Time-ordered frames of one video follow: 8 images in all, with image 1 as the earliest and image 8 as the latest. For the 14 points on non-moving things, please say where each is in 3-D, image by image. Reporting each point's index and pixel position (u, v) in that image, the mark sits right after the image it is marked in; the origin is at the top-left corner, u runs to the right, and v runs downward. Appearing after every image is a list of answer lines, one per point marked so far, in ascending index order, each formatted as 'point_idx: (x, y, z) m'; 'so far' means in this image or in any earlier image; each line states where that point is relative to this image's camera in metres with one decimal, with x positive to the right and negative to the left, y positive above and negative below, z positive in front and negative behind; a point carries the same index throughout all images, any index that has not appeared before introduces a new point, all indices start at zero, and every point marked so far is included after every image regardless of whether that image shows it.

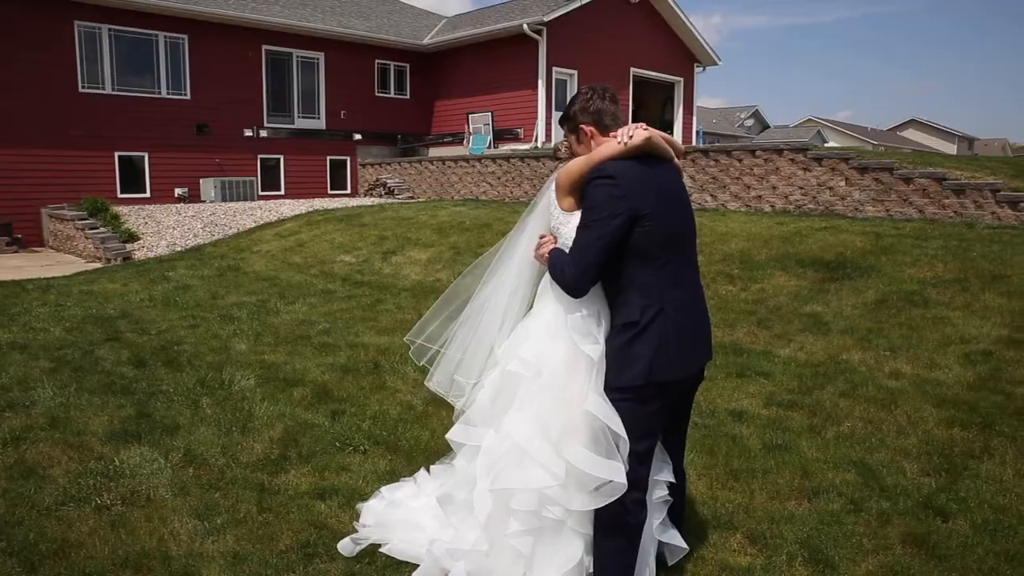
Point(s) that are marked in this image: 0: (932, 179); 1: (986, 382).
0: (+6.3, +1.6, +11.2) m
1: (+3.5, -0.7, +5.5) m
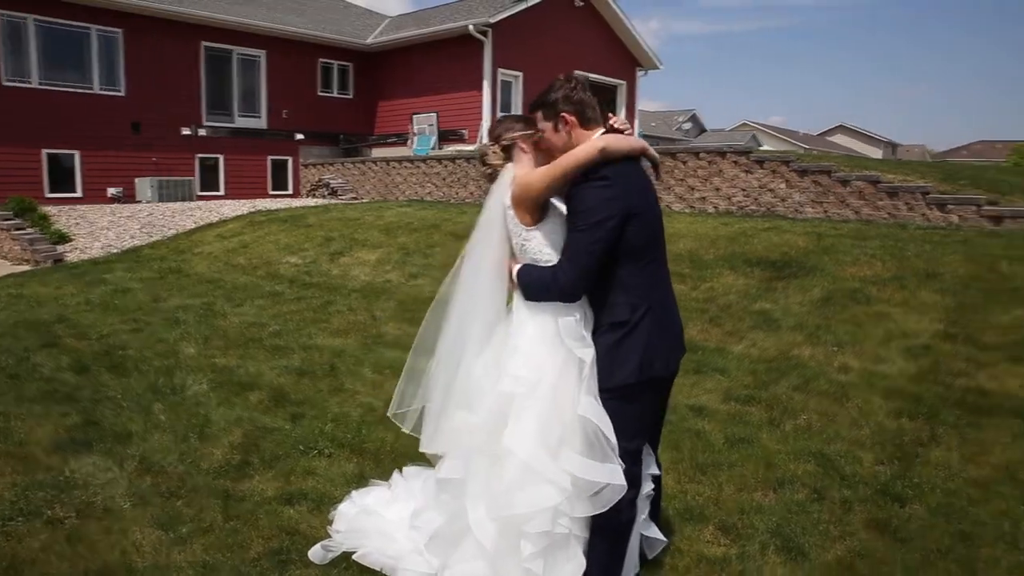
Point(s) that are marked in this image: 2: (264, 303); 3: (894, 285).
0: (+5.5, +1.7, +11.7) m
1: (+3.2, -0.7, +5.8) m
2: (-3.0, -0.2, +9.1) m
3: (+4.0, 0.0, +7.8) m
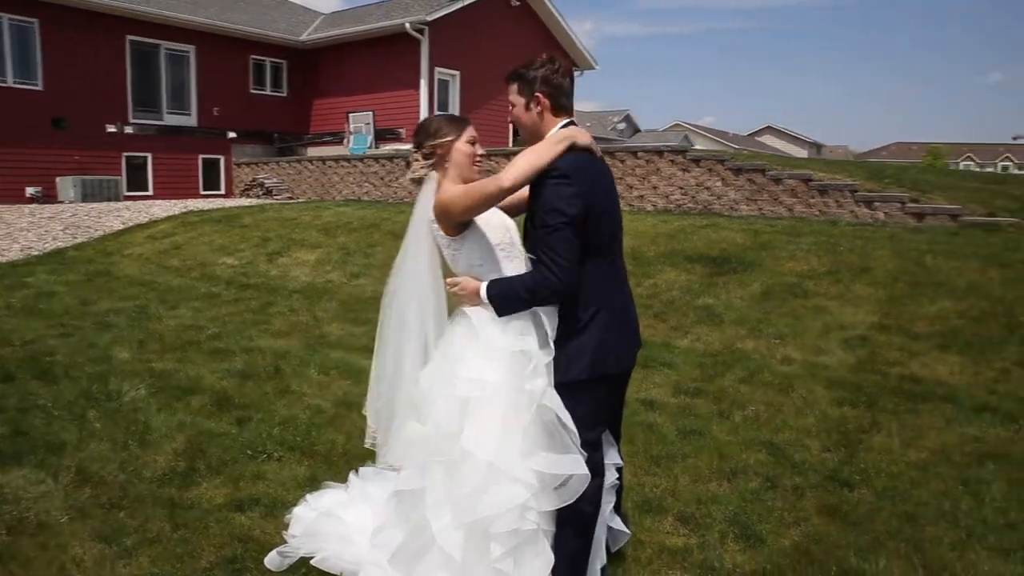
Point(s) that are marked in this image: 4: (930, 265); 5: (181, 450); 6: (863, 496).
0: (+4.6, +1.8, +12.1) m
1: (+2.8, -0.6, +6.0) m
2: (-3.6, -0.2, +8.8) m
3: (+3.4, +0.1, +8.1) m
4: (+4.5, +0.2, +8.2) m
5: (-2.1, -1.0, +4.8) m
6: (+1.8, -1.1, +3.9) m
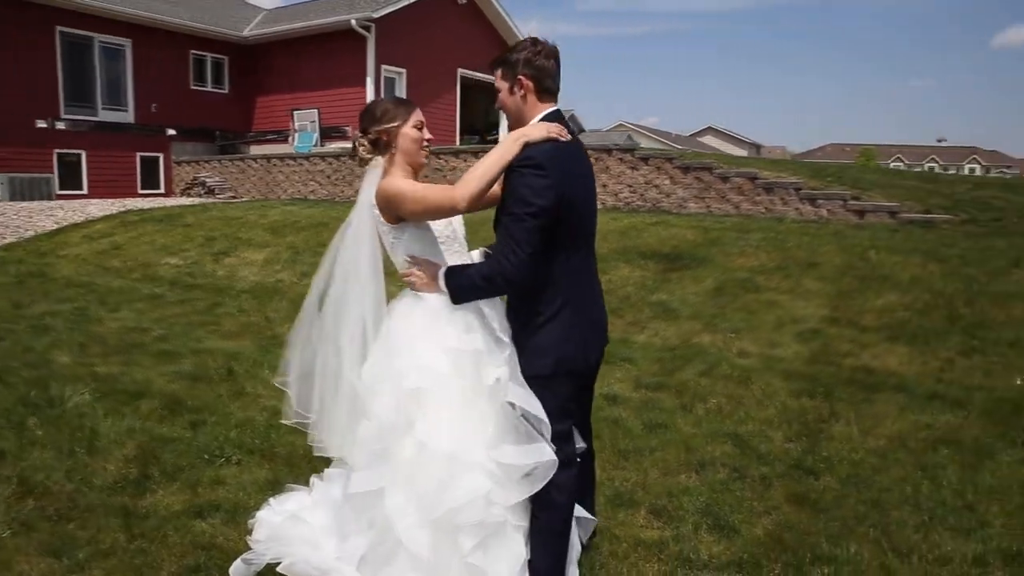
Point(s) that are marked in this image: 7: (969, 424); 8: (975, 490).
0: (+3.9, +1.8, +12.4) m
1: (+2.5, -0.6, +6.1) m
2: (-4.1, -0.2, +8.5) m
3: (+3.0, +0.2, +8.3) m
4: (+4.1, +0.3, +8.5) m
5: (-2.3, -1.0, +4.6) m
6: (+1.7, -1.0, +3.9) m
7: (+2.8, -0.8, +4.7) m
8: (+2.3, -1.0, +3.8) m
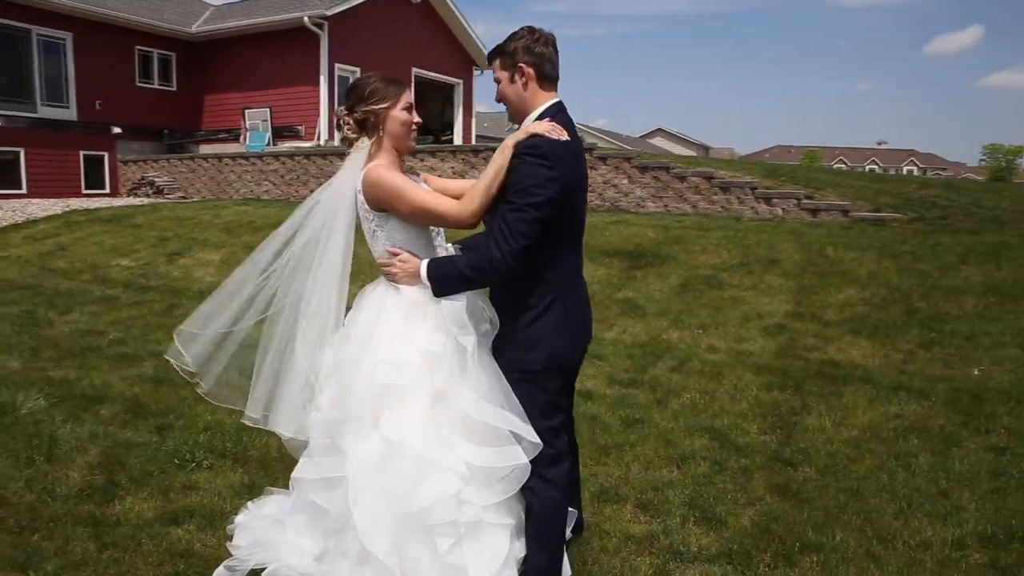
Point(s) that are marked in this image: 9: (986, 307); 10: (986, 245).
0: (+3.2, +1.9, +12.6) m
1: (+2.3, -0.5, +6.2) m
2: (-4.5, -0.2, +8.2) m
3: (+2.6, +0.2, +8.5) m
4: (+3.7, +0.4, +8.7) m
5: (-2.4, -1.0, +4.4) m
6: (+1.6, -1.0, +4.0) m
7: (+2.7, -0.8, +4.8) m
8: (+2.3, -1.0, +3.9) m
9: (+4.3, -0.2, +6.7) m
10: (+5.5, +0.5, +8.7) m
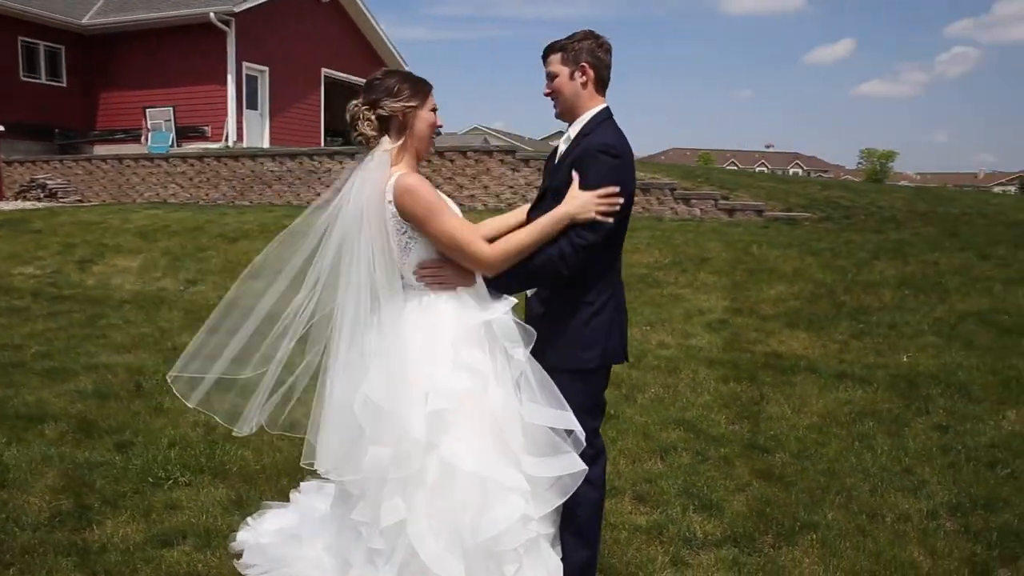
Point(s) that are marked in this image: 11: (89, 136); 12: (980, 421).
0: (+2.0, +1.9, +13.0) m
1: (+1.9, -0.5, +6.6) m
2: (-5.1, -0.3, +7.6) m
3: (+1.9, +0.2, +8.8) m
4: (+3.0, +0.4, +9.2) m
5: (-2.5, -1.1, +4.1) m
6: (+1.5, -1.0, +4.3) m
7: (+2.5, -0.8, +5.2) m
8: (+2.2, -0.9, +4.3) m
9: (+3.8, -0.1, +7.3) m
10: (+4.8, +0.6, +9.4) m
11: (-10.2, +3.7, +18.2) m
12: (+2.9, -0.8, +4.7) m
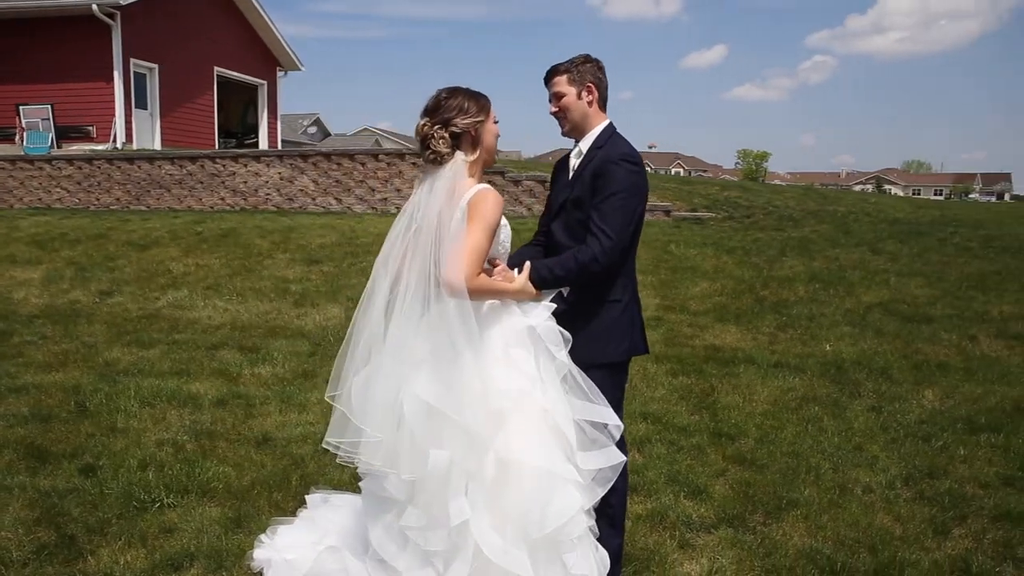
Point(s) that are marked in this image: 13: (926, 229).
0: (+0.5, +1.9, +13.3) m
1: (+1.5, -0.5, +7.0) m
2: (-5.6, -0.5, +6.9) m
3: (+1.1, +0.2, +9.2) m
4: (+2.1, +0.4, +9.7) m
5: (-2.5, -1.2, +3.9) m
6: (+1.5, -1.0, +4.6) m
7: (+2.3, -0.7, +5.7) m
8: (+2.1, -0.9, +4.7) m
9: (+3.2, 0.0, +8.0) m
10: (+3.8, +0.7, +10.2) m
11: (-12.4, +3.4, +16.6) m
12: (+2.8, -0.8, +5.3) m
13: (+5.8, +0.8, +10.5) m
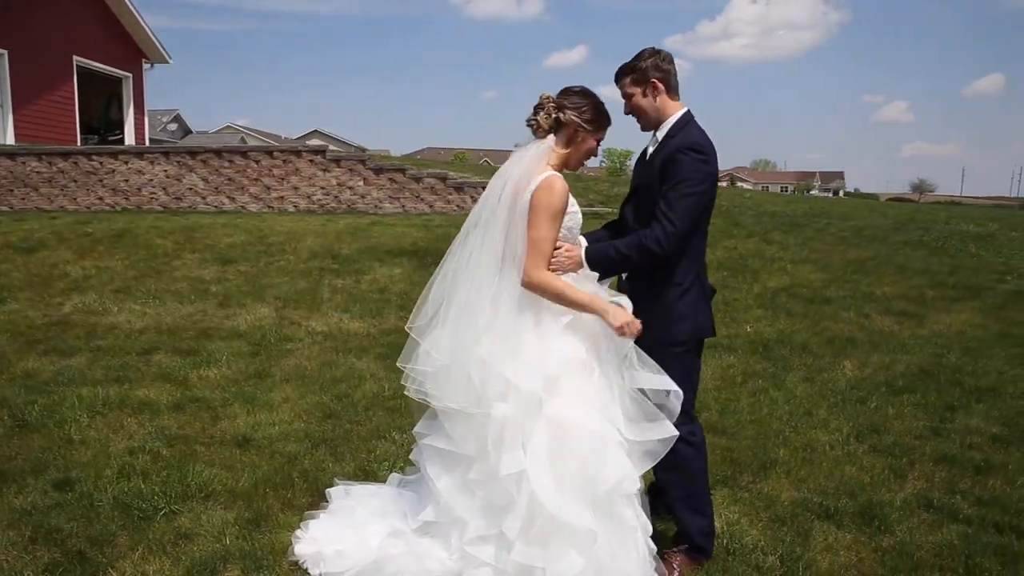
0: (-1.3, +2.0, +13.4) m
1: (+0.9, -0.4, +7.4) m
2: (-6.0, -0.6, +6.1) m
3: (+0.2, +0.3, +9.5) m
4: (+1.0, +0.6, +10.2) m
5: (-2.4, -1.2, +3.6) m
6: (+1.4, -0.9, +5.1) m
7: (+2.0, -0.6, +6.3) m
8: (+2.0, -0.8, +5.3) m
9: (+2.5, +0.1, +8.7) m
10: (+2.6, +0.8, +11.0) m
11: (-14.6, +3.1, +14.3) m
12: (+2.5, -0.7, +6.0) m
13: (+4.5, +1.0, +11.6) m
